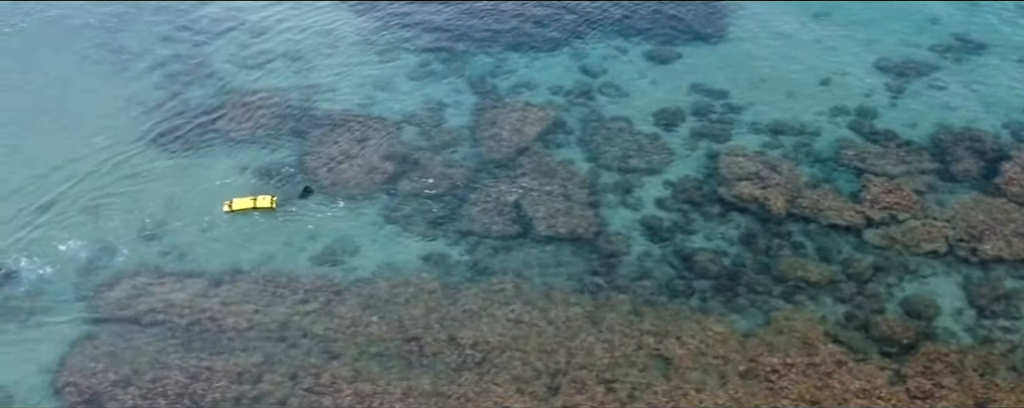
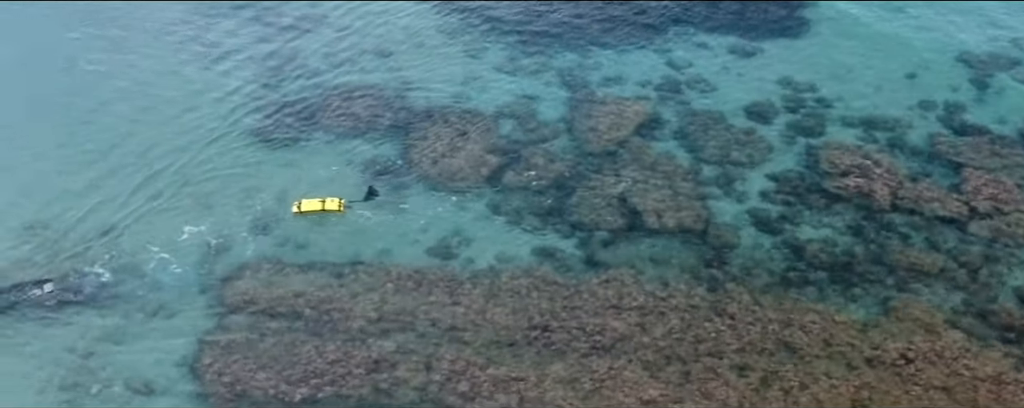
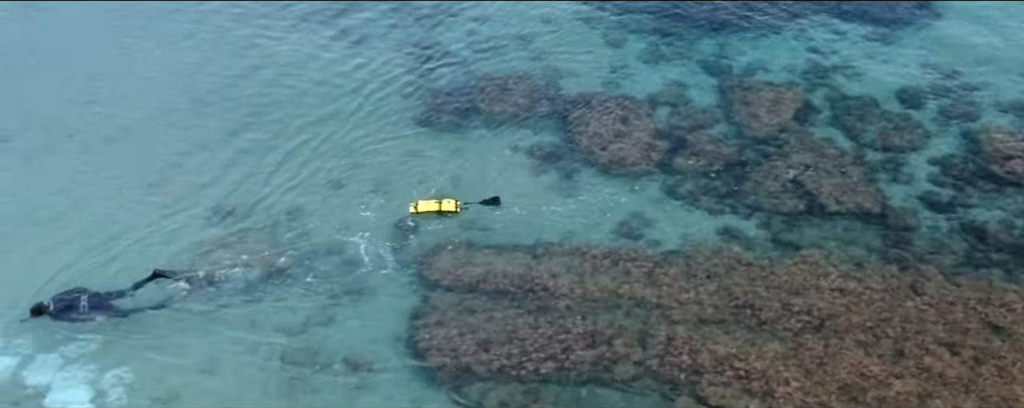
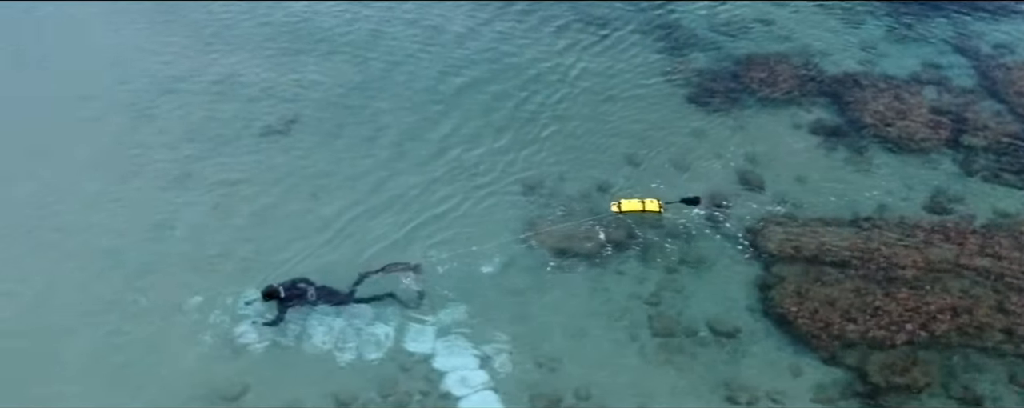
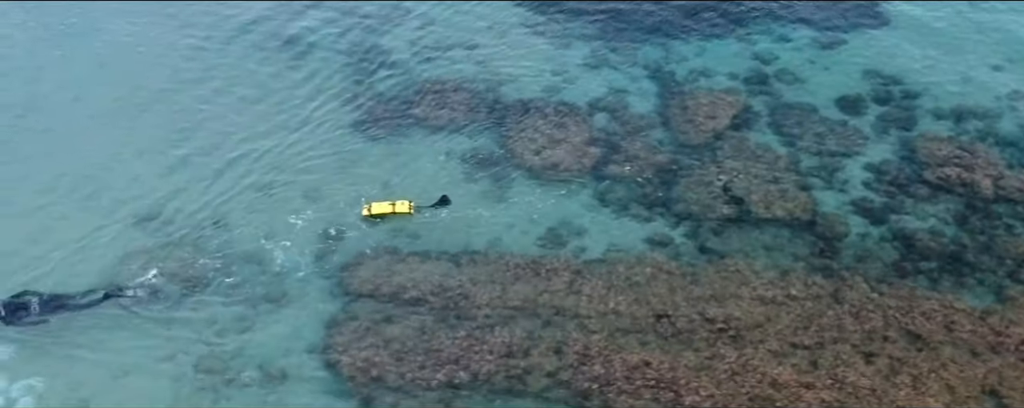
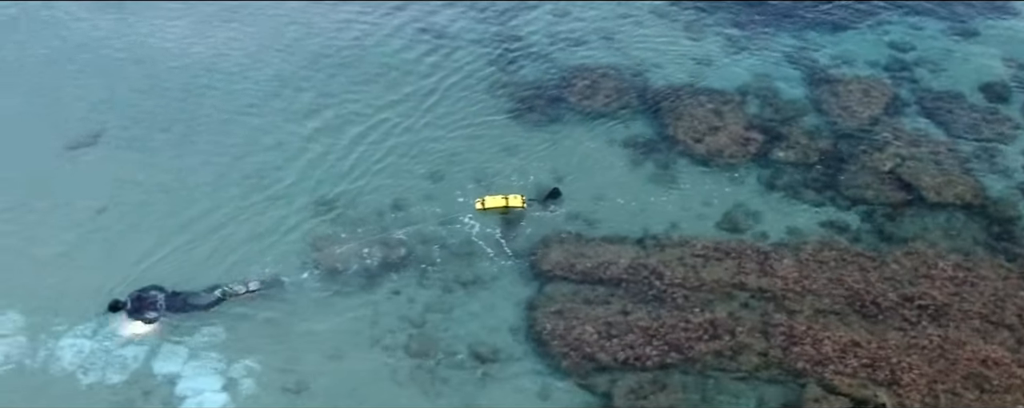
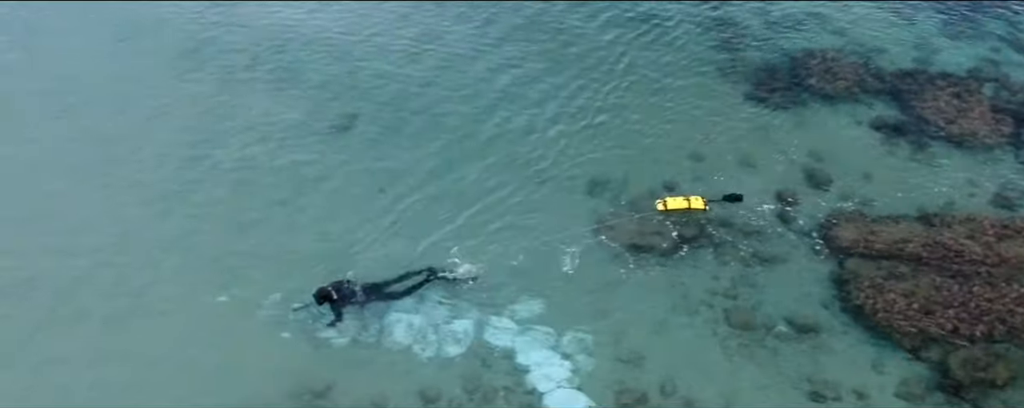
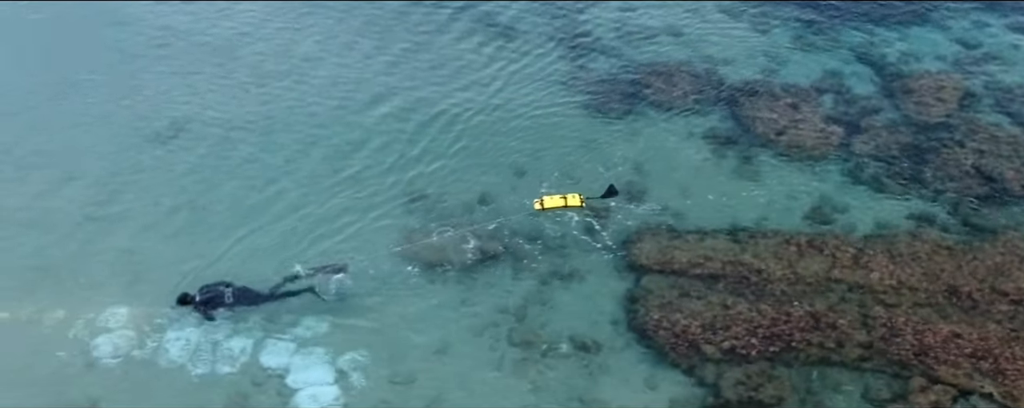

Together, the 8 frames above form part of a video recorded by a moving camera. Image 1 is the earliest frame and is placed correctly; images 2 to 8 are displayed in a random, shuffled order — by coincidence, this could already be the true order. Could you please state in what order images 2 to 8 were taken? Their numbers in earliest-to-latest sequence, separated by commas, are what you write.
2, 5, 3, 6, 8, 4, 7
